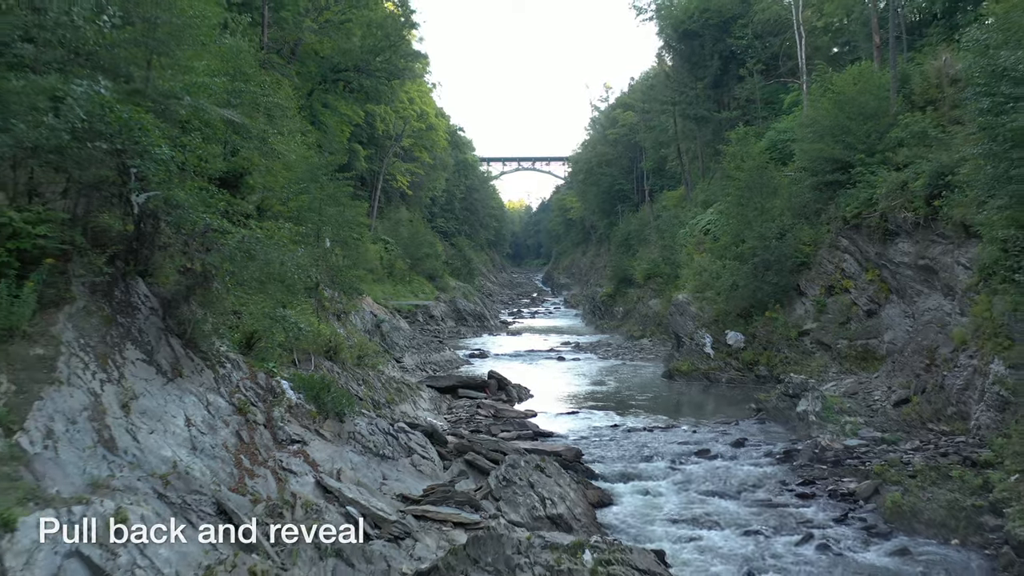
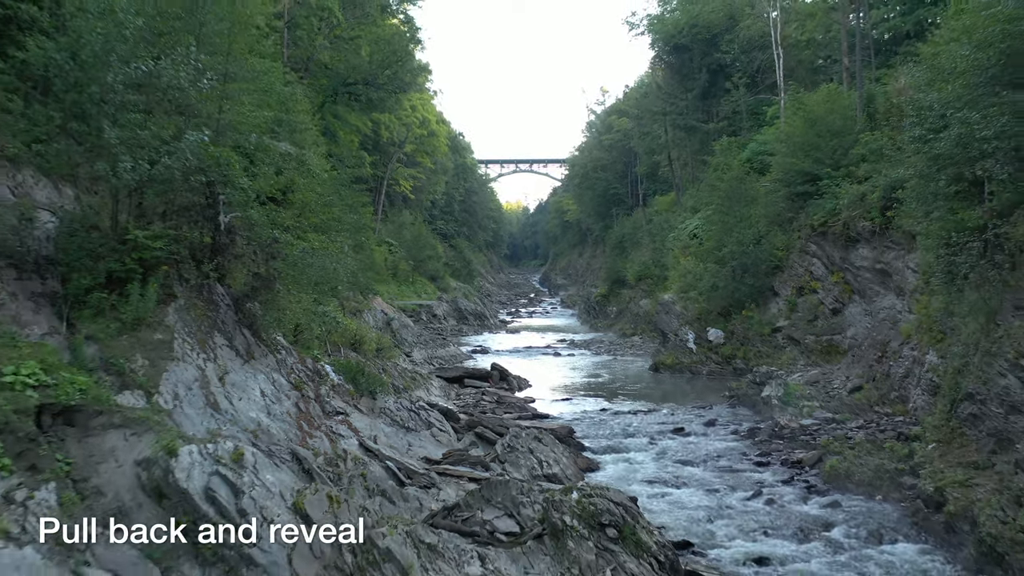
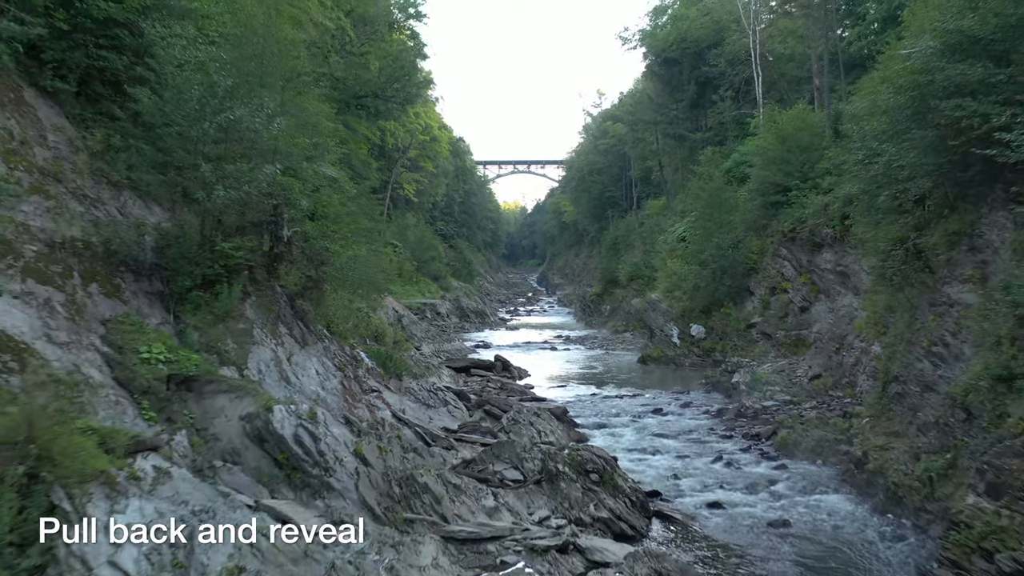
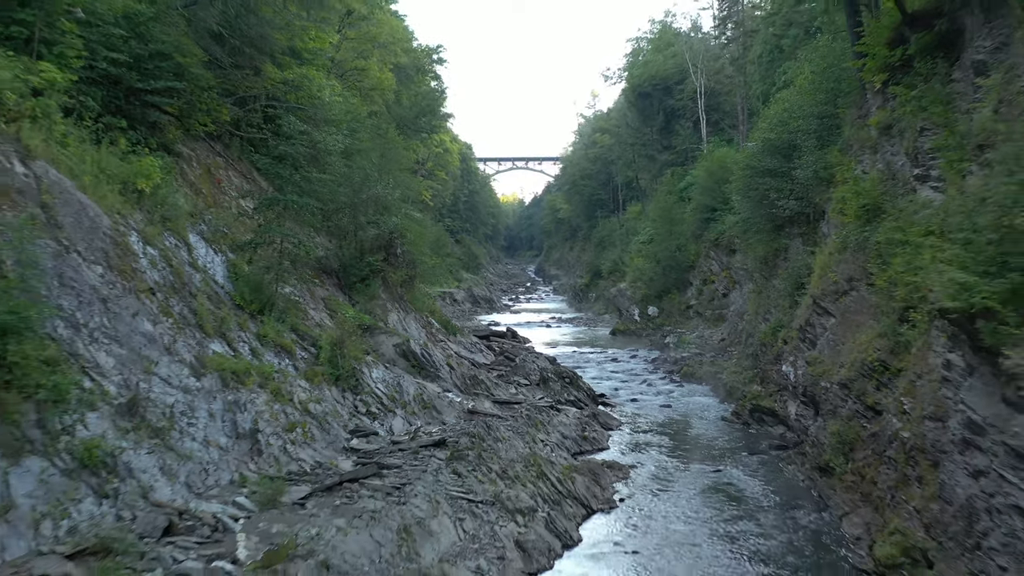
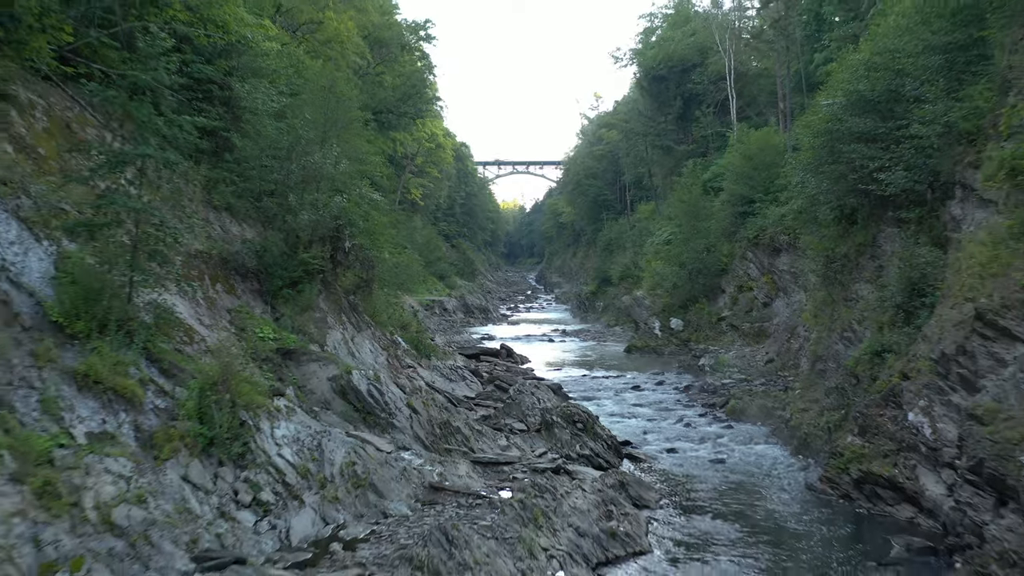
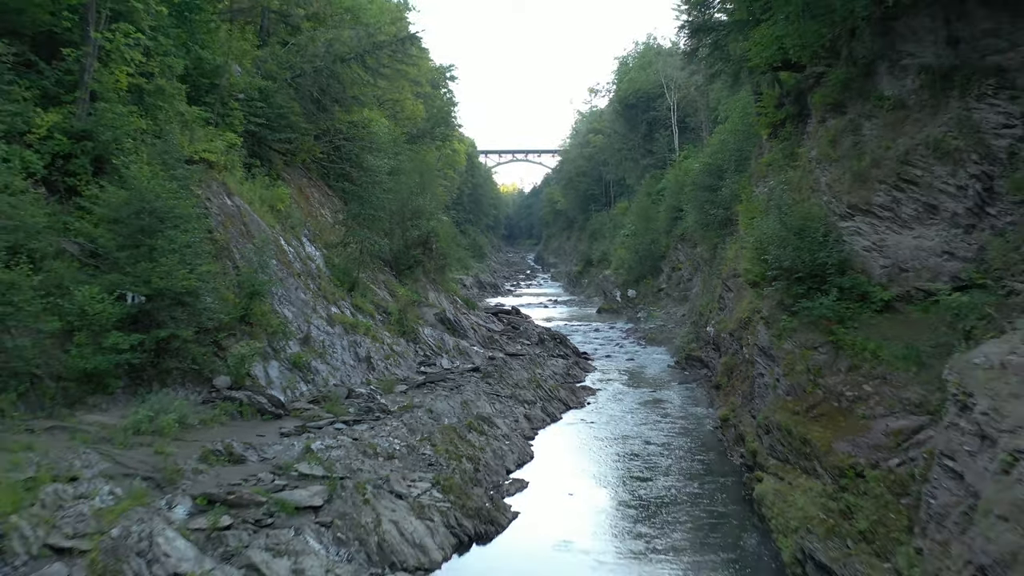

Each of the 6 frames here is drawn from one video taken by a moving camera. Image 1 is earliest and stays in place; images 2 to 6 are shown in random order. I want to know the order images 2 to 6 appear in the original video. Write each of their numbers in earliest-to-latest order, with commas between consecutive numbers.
2, 3, 5, 4, 6
